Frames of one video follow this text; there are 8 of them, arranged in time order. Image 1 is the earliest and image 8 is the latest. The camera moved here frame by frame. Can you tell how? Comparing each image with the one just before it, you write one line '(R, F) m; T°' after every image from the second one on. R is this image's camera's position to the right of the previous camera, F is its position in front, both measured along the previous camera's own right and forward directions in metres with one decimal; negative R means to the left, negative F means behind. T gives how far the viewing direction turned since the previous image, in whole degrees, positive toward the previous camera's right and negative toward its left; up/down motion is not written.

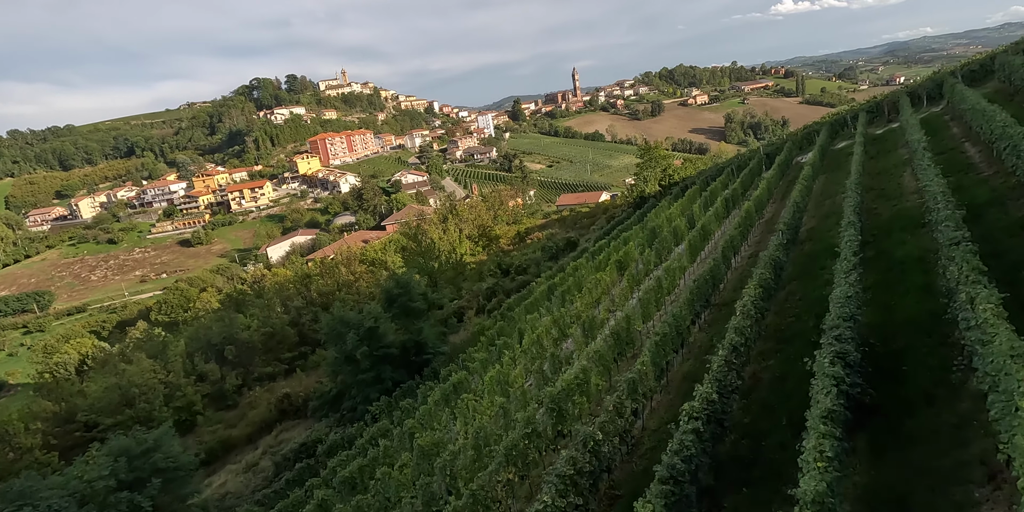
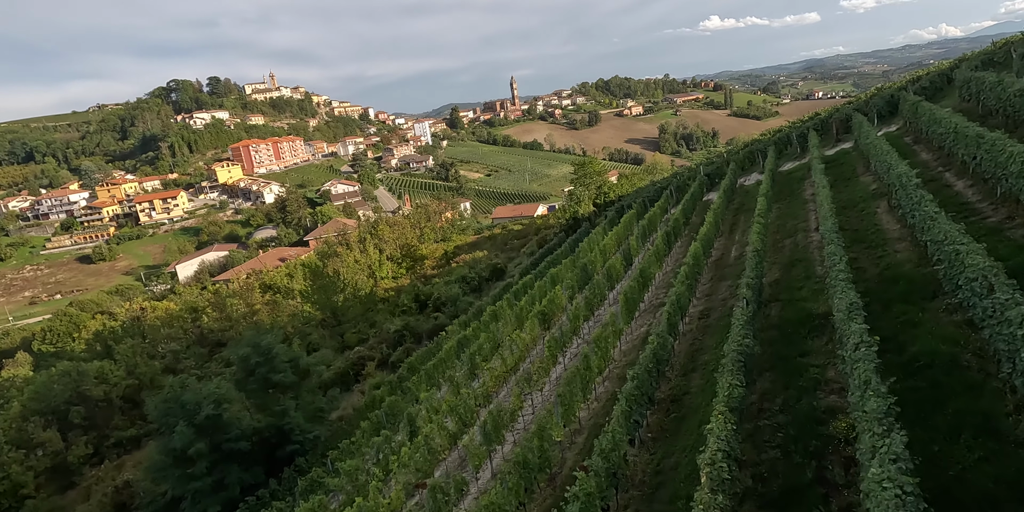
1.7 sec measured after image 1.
(+1.7, +4.9) m; +6°
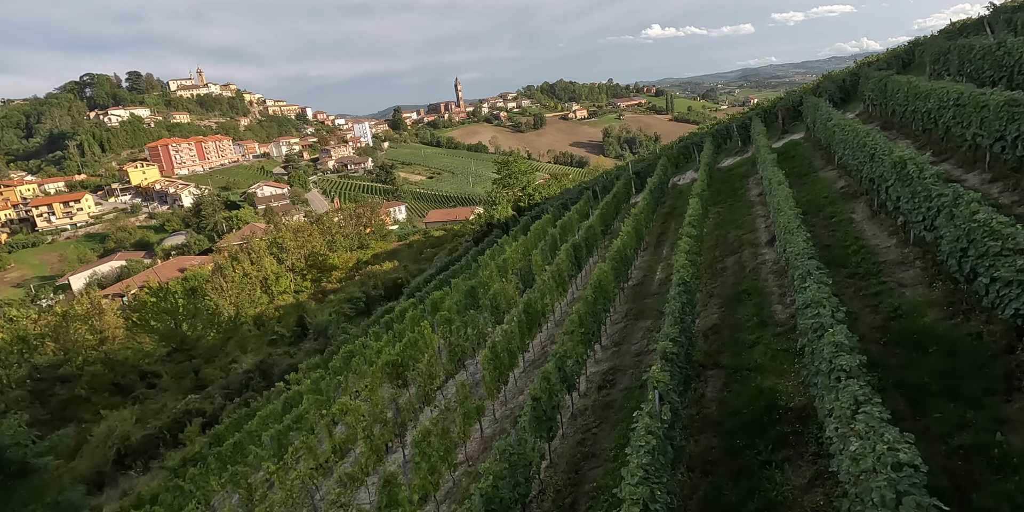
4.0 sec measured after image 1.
(+2.9, +5.9) m; +5°
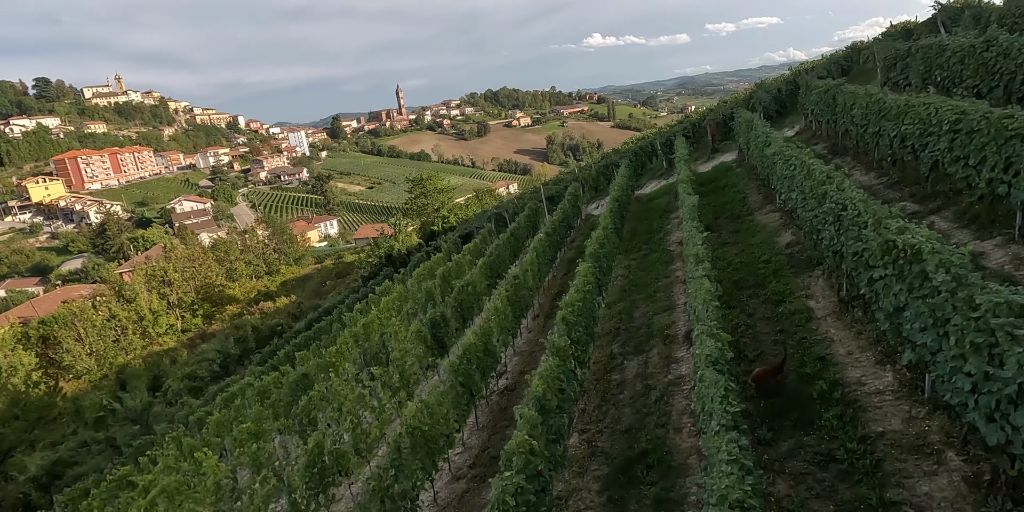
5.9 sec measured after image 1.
(+2.6, +4.7) m; +5°
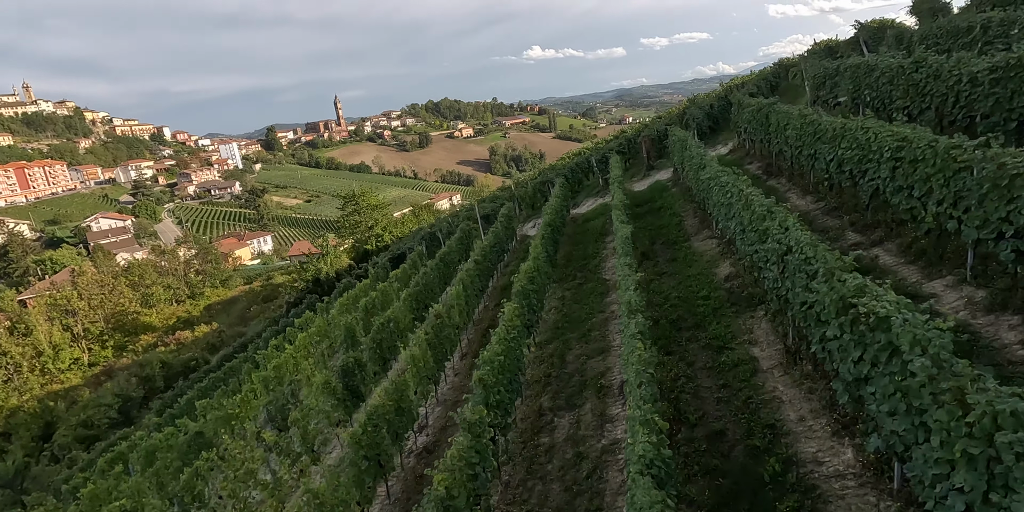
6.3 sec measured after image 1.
(+0.5, +1.1) m; +6°
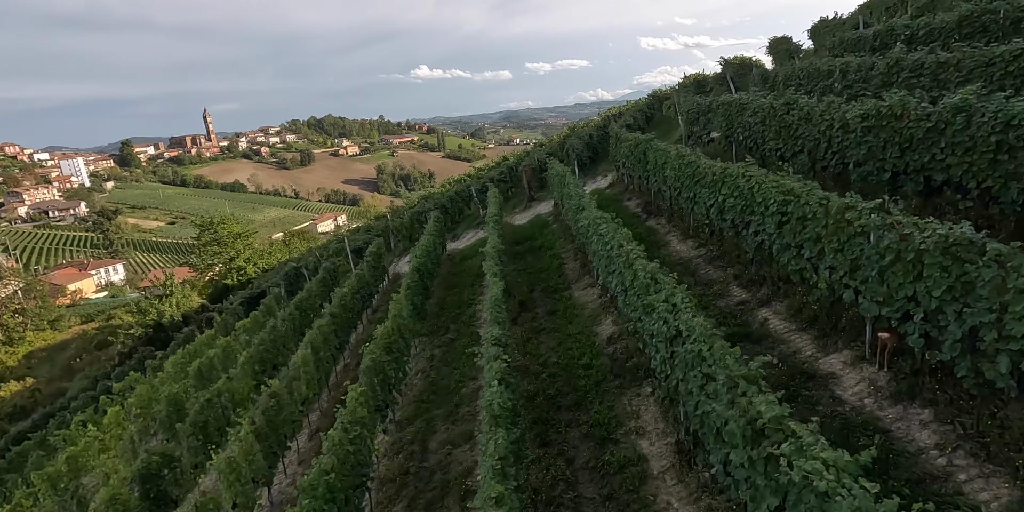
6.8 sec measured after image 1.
(+0.6, +1.4) m; +11°
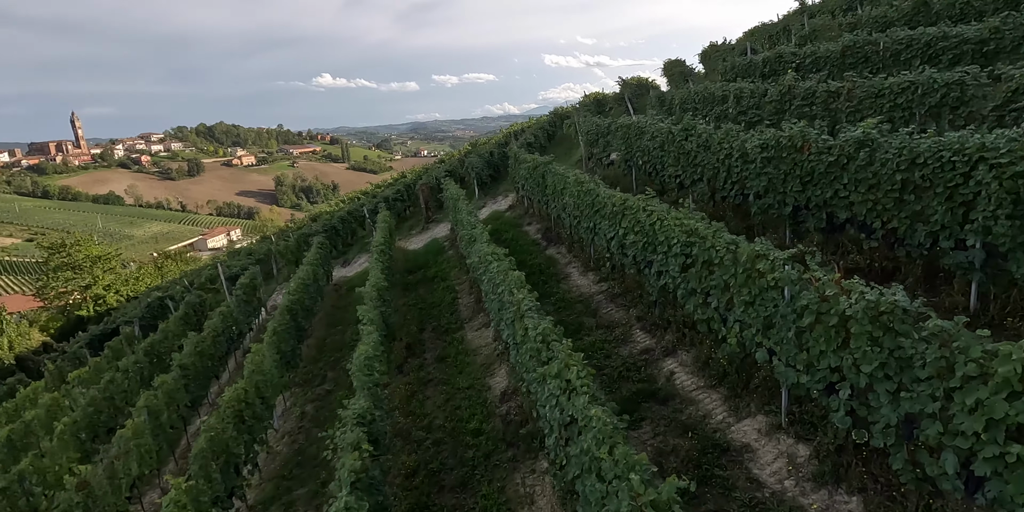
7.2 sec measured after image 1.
(+0.4, +1.1) m; +9°
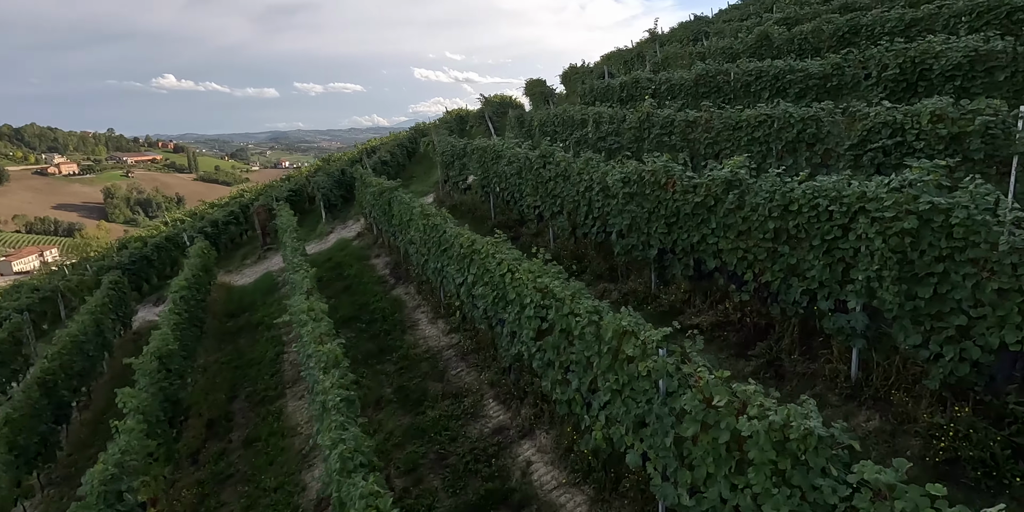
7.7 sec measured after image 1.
(+0.5, +1.3) m; +13°
